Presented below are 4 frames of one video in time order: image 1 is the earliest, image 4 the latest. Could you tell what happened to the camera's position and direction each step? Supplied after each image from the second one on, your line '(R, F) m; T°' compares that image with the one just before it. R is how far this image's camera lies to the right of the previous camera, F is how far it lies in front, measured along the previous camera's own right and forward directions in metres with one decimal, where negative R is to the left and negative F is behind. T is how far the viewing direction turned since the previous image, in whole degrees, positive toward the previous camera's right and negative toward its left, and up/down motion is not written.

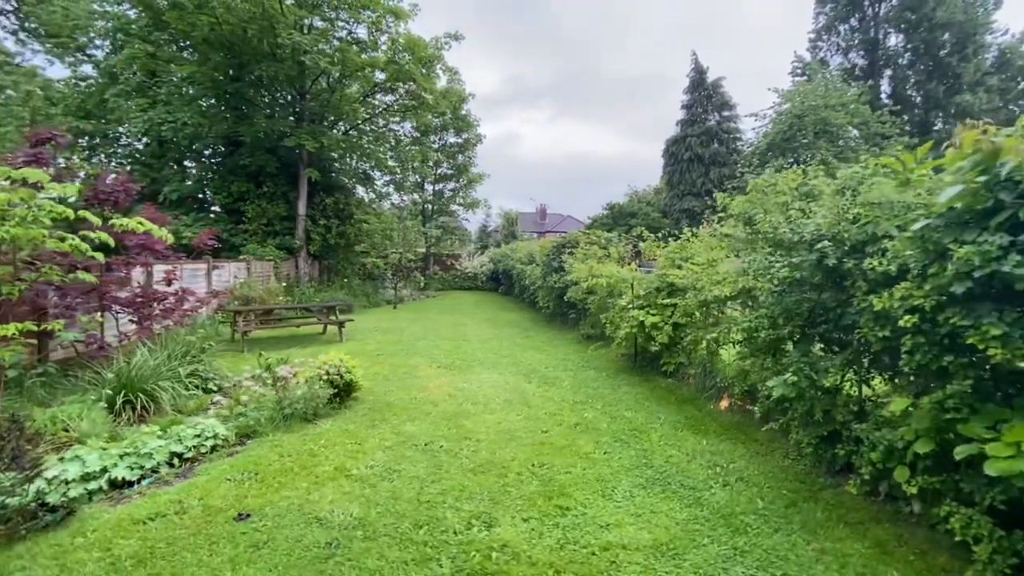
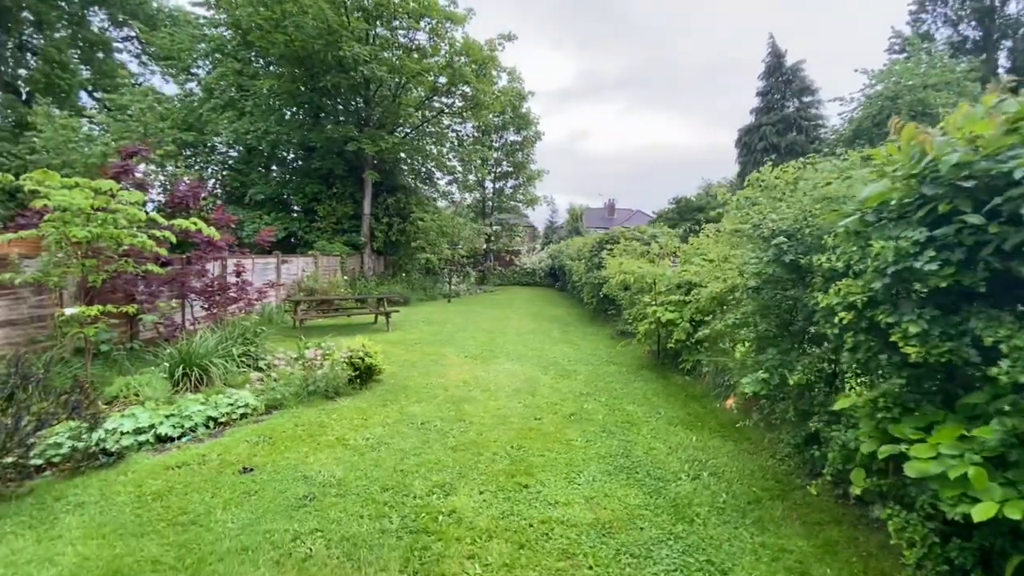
(+0.7, -0.2) m; -9°
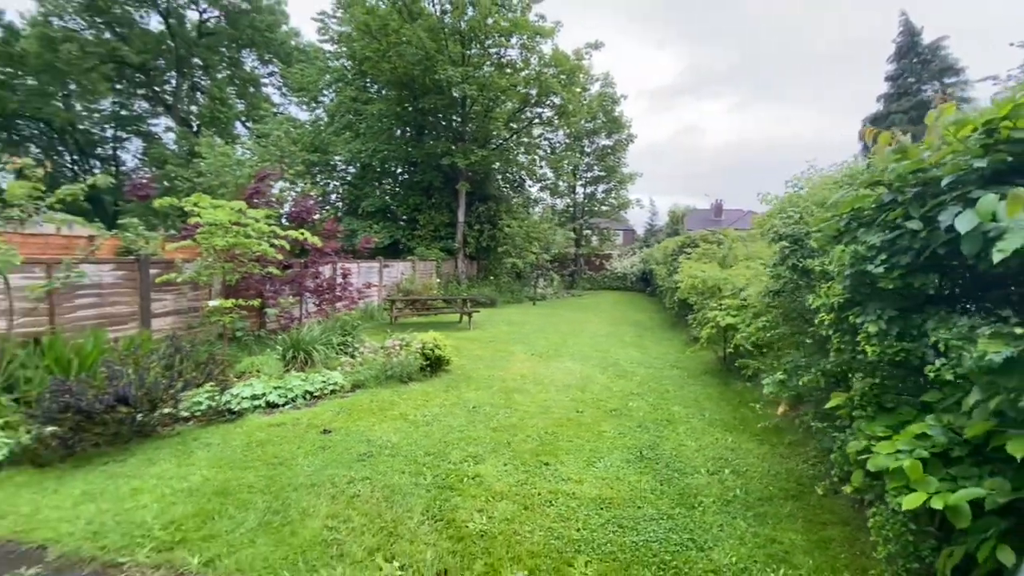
(+0.6, -0.4) m; -12°
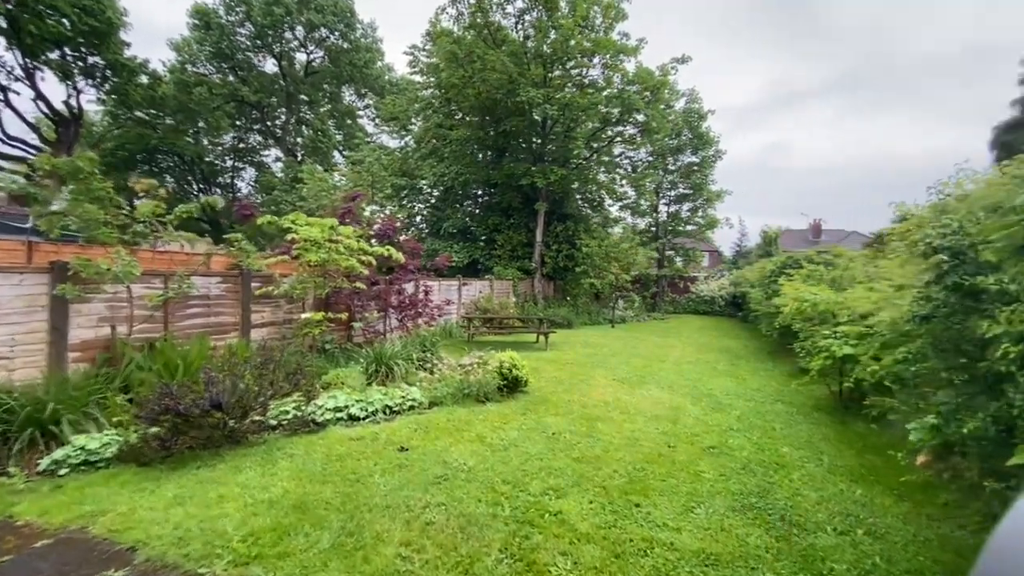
(-0.1, +0.2) m; -9°
